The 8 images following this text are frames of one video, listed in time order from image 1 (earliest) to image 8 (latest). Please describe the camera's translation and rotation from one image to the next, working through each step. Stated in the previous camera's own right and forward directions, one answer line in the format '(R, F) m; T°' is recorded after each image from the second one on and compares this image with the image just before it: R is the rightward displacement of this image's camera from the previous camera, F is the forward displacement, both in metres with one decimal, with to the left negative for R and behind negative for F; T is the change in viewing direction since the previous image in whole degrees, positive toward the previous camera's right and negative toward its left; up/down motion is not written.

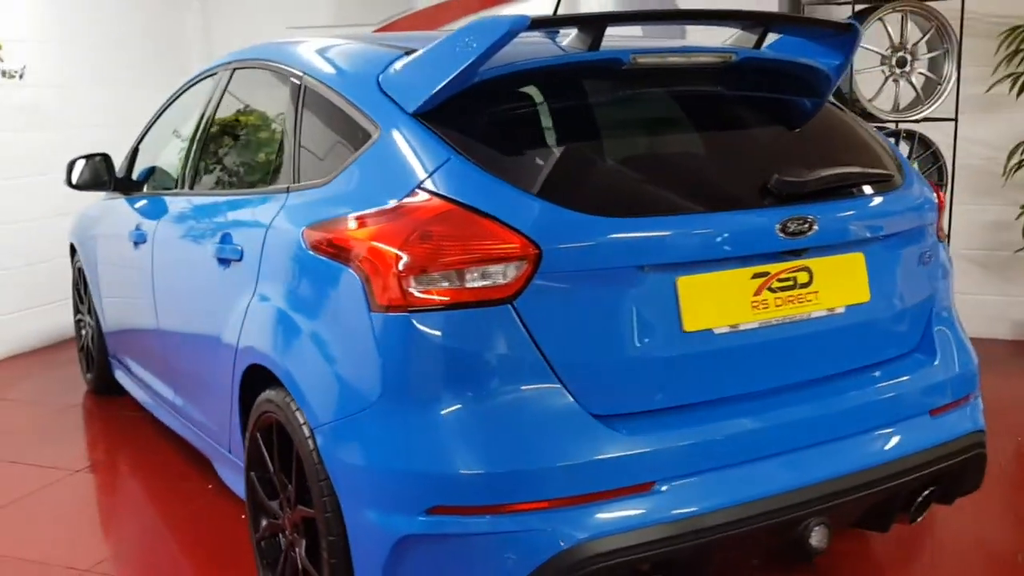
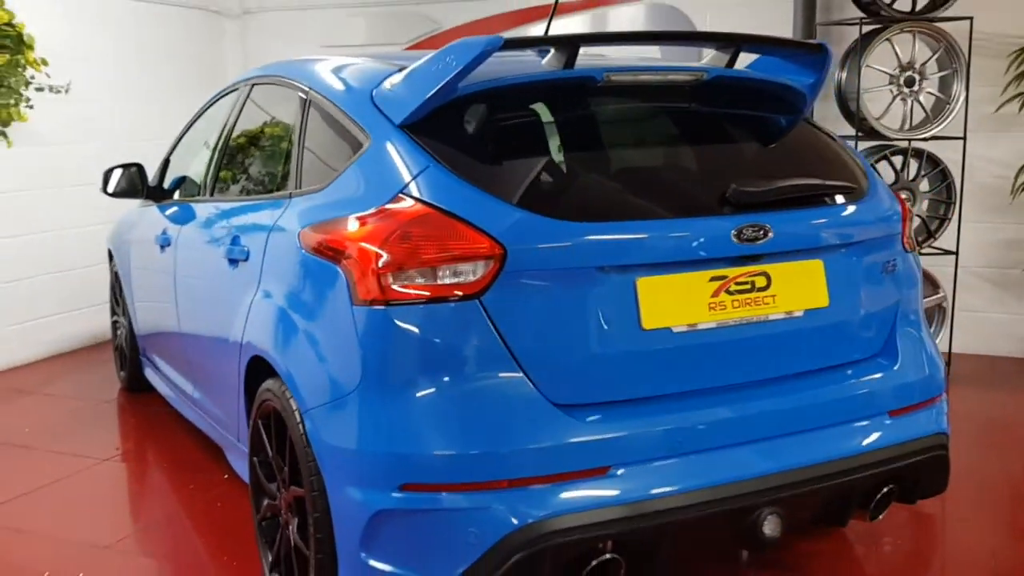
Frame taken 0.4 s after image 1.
(+0.1, -0.1) m; -3°
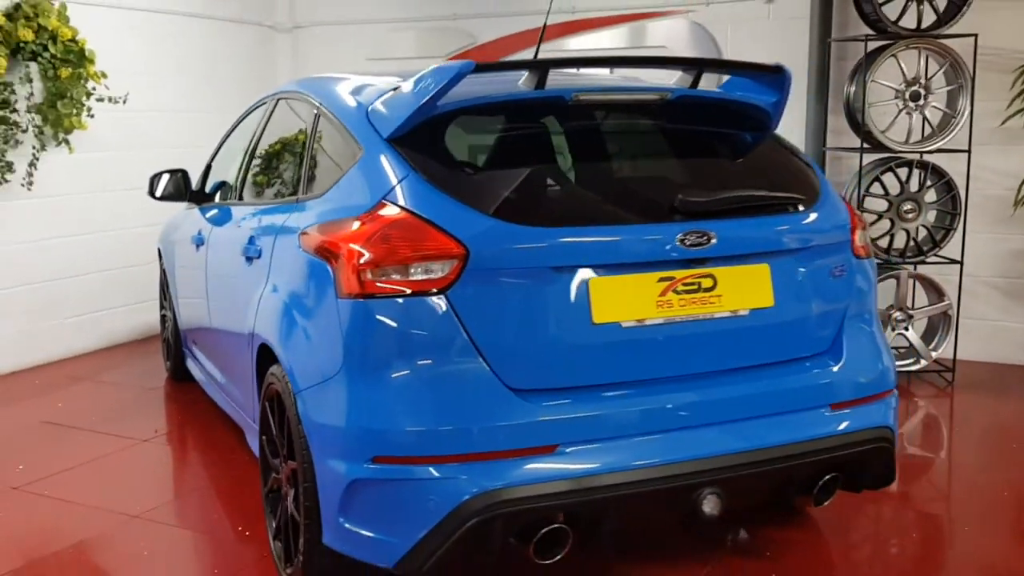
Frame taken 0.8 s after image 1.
(+0.2, -0.2) m; -4°
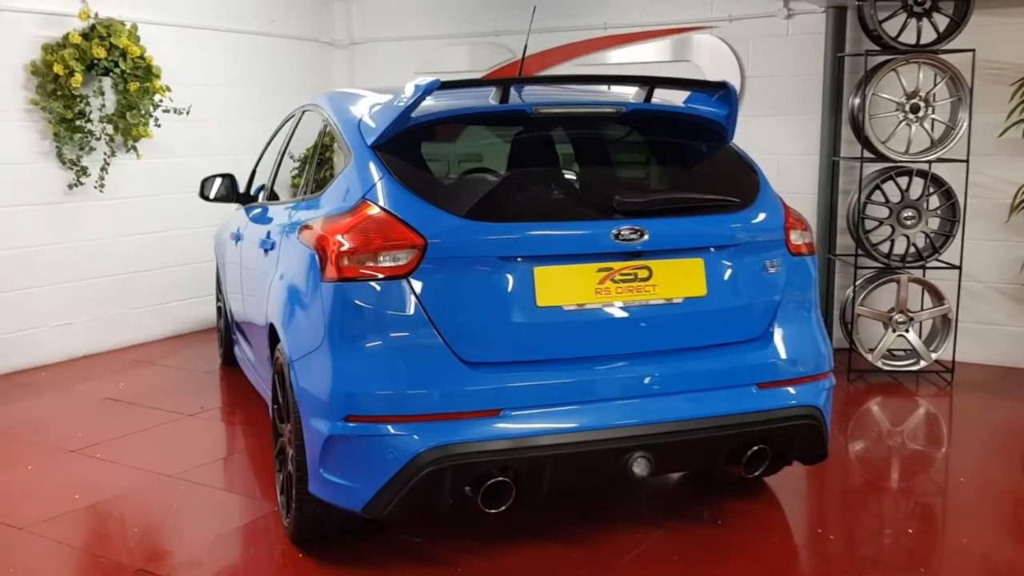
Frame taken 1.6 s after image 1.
(+0.3, -0.3) m; -5°
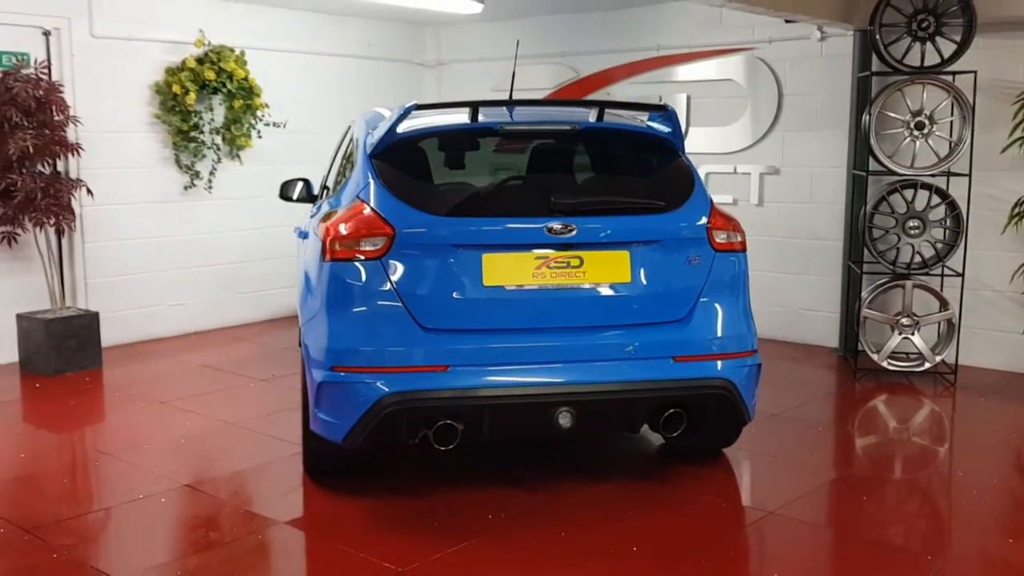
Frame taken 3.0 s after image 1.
(+0.5, -0.5) m; -8°
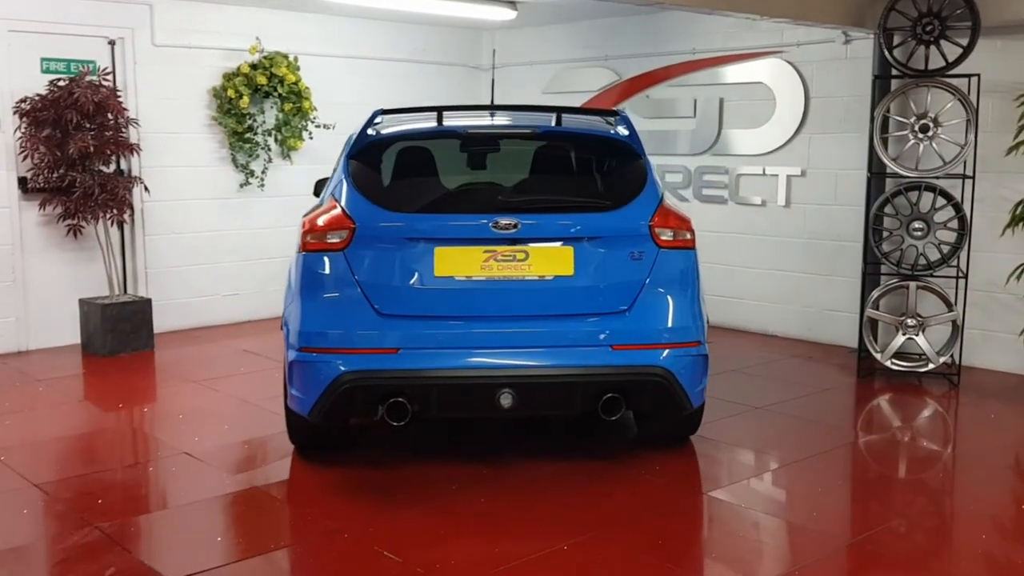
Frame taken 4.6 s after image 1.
(+0.5, -0.2) m; -6°
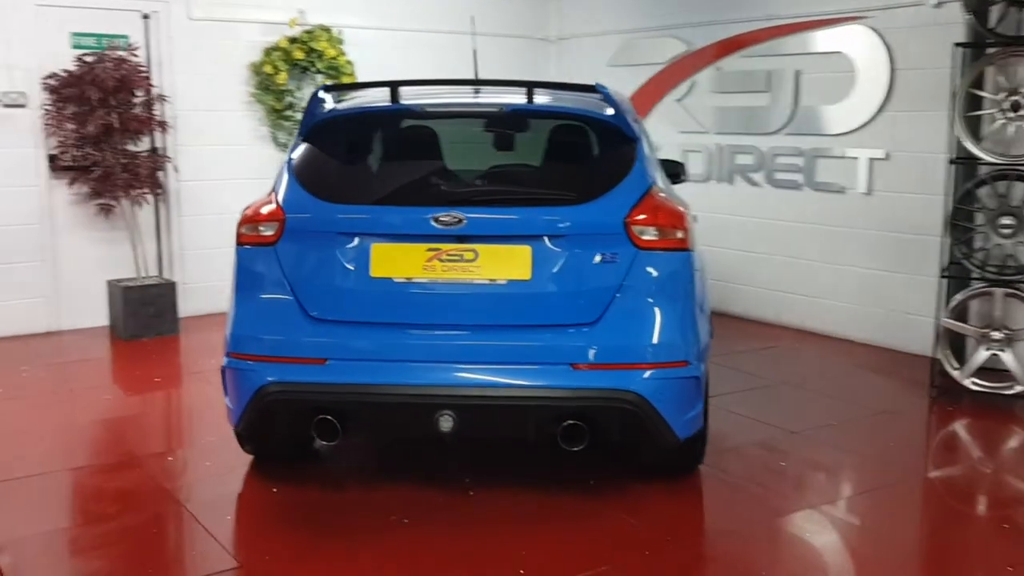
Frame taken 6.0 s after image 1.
(+0.5, +0.5) m; -8°
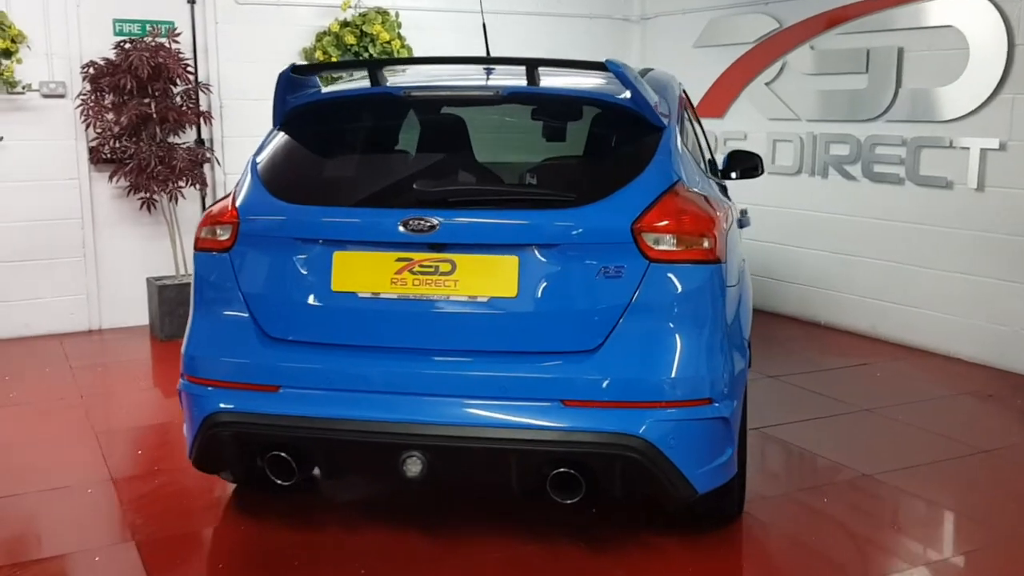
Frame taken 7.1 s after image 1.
(+0.3, +0.5) m; -7°
